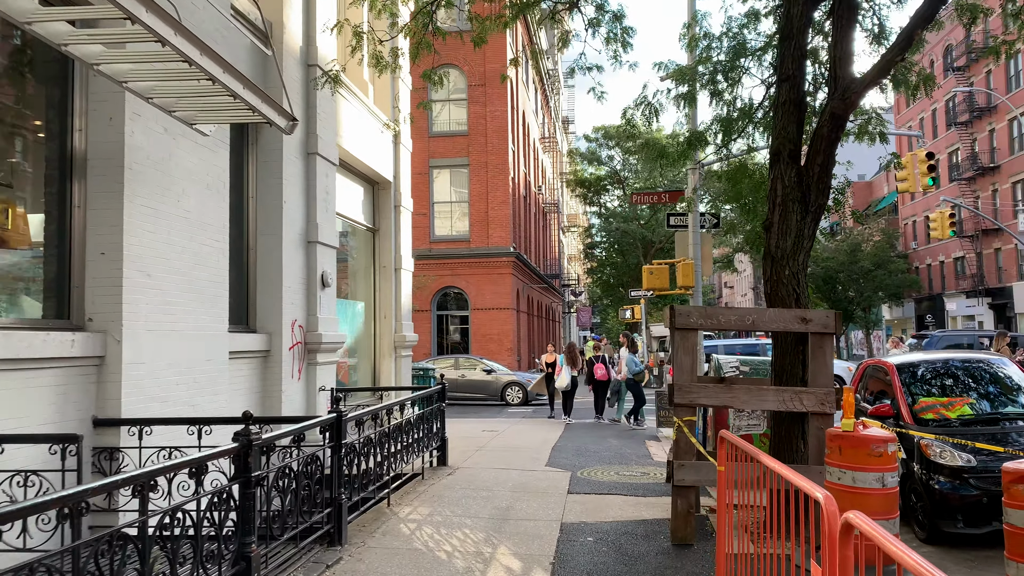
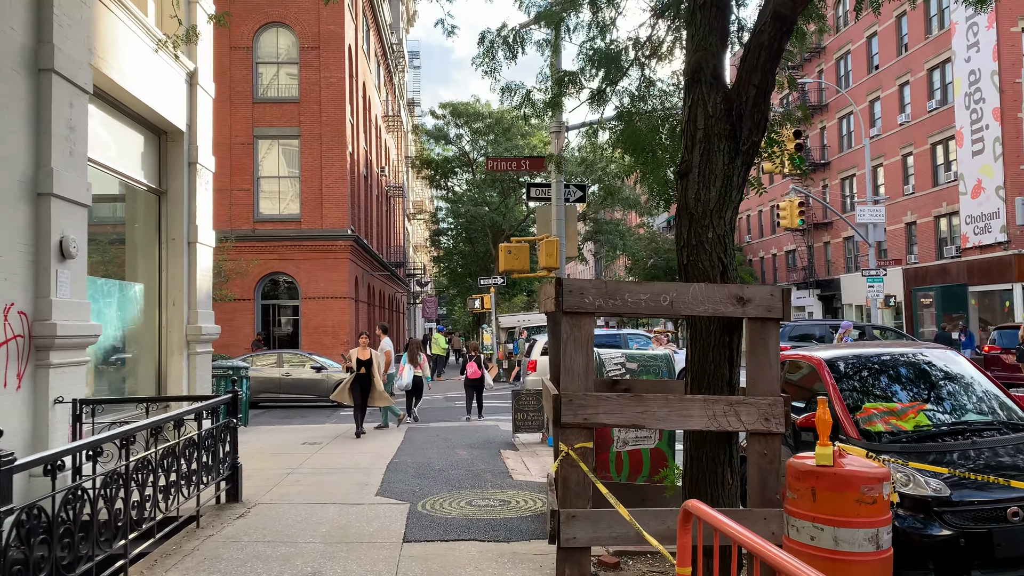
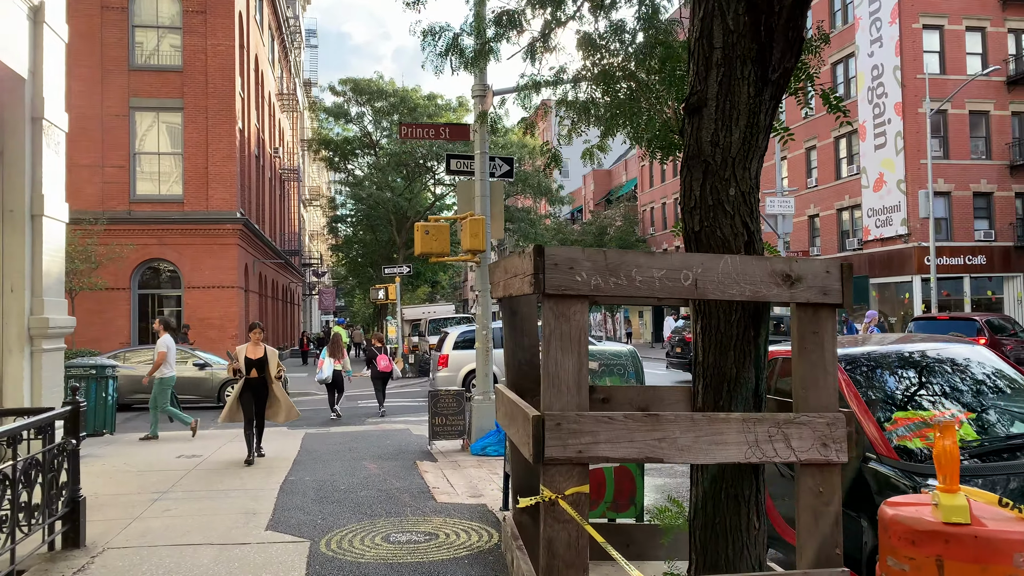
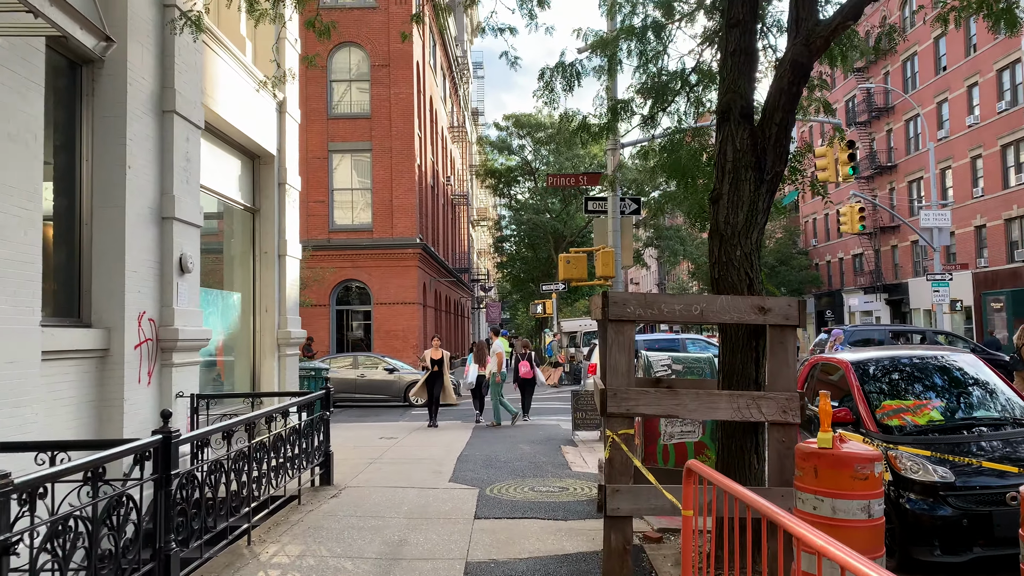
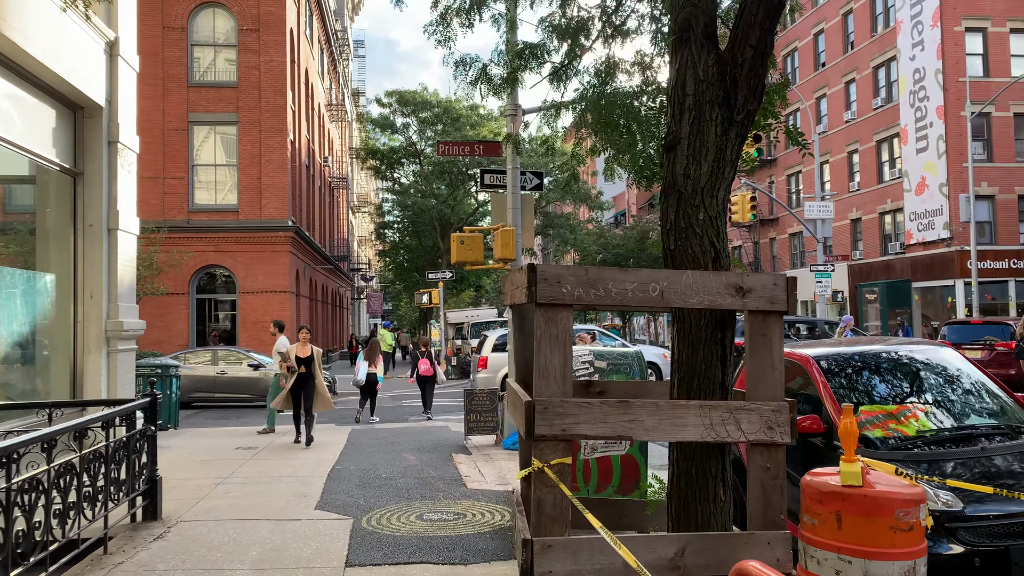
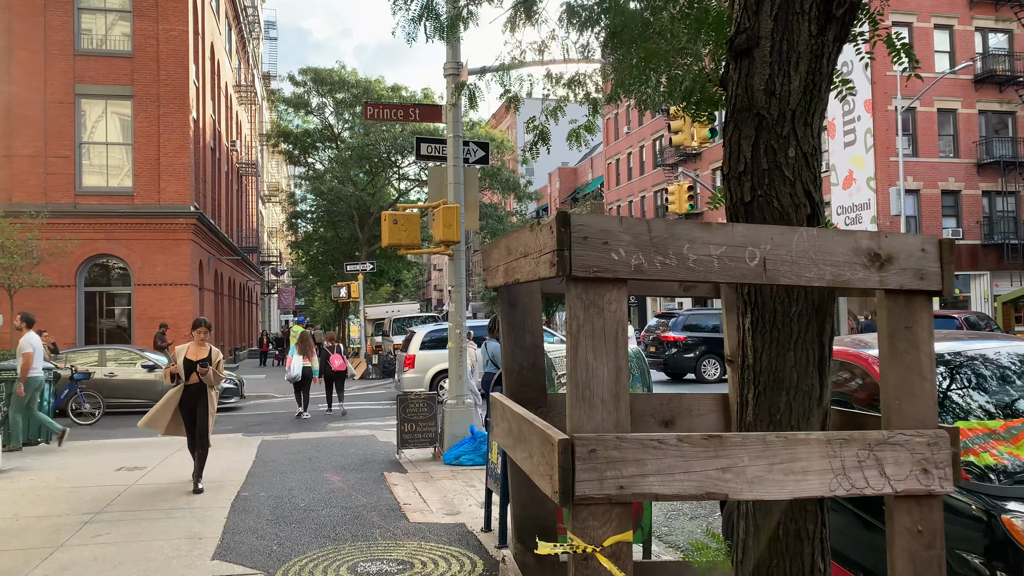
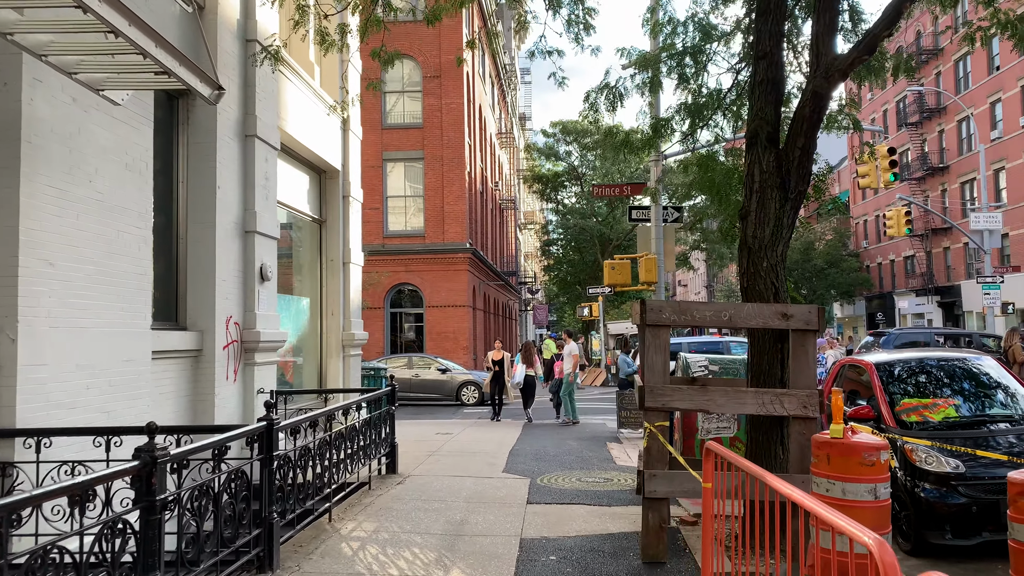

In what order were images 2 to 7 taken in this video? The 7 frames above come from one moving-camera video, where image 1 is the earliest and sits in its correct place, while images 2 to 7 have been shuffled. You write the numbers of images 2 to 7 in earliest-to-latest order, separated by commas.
7, 4, 2, 5, 3, 6
